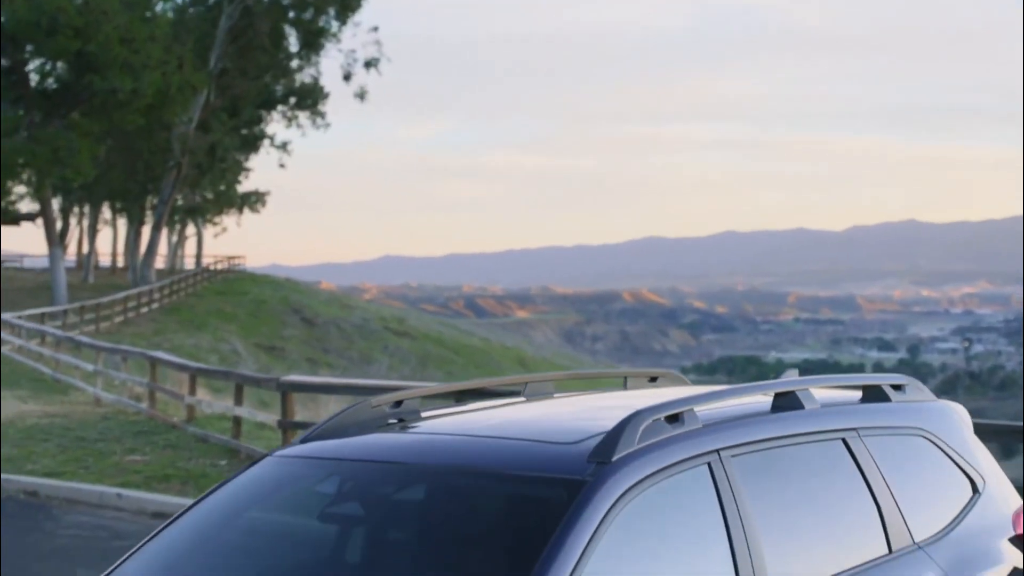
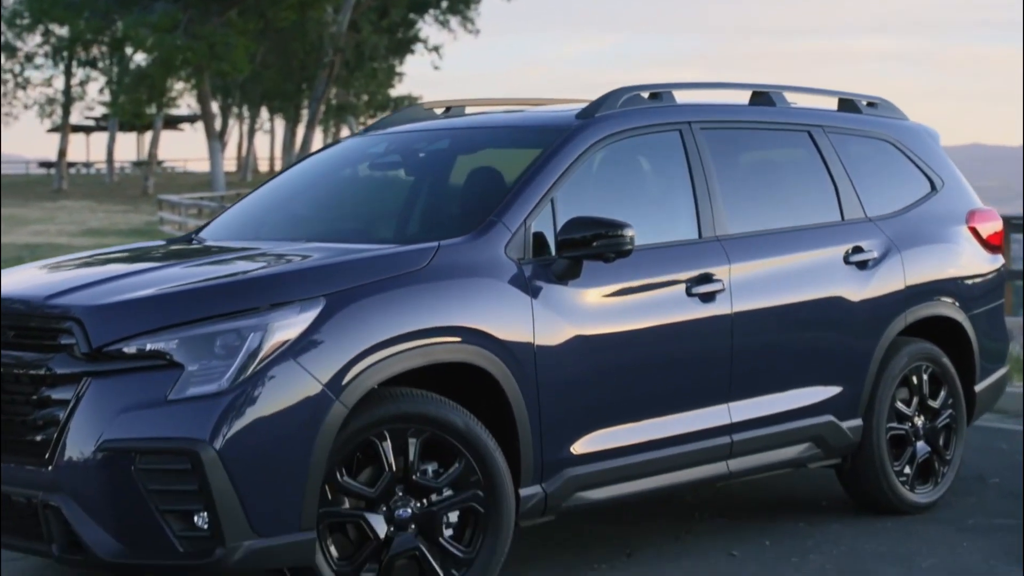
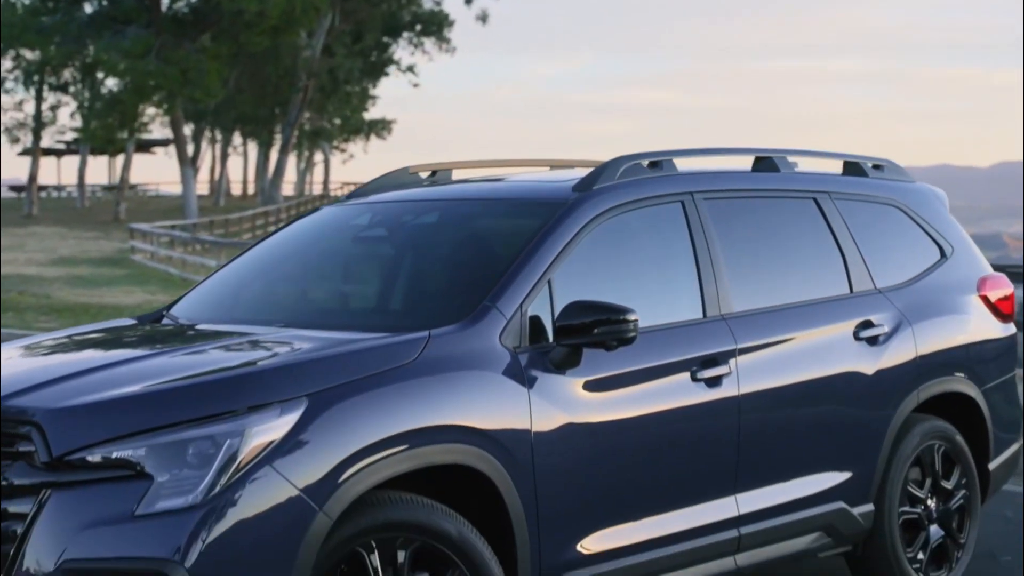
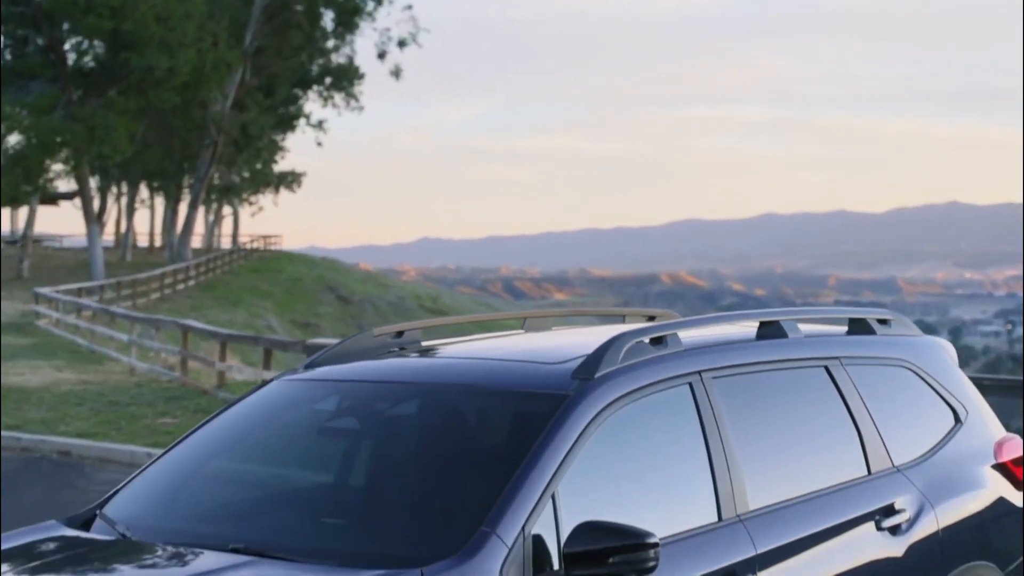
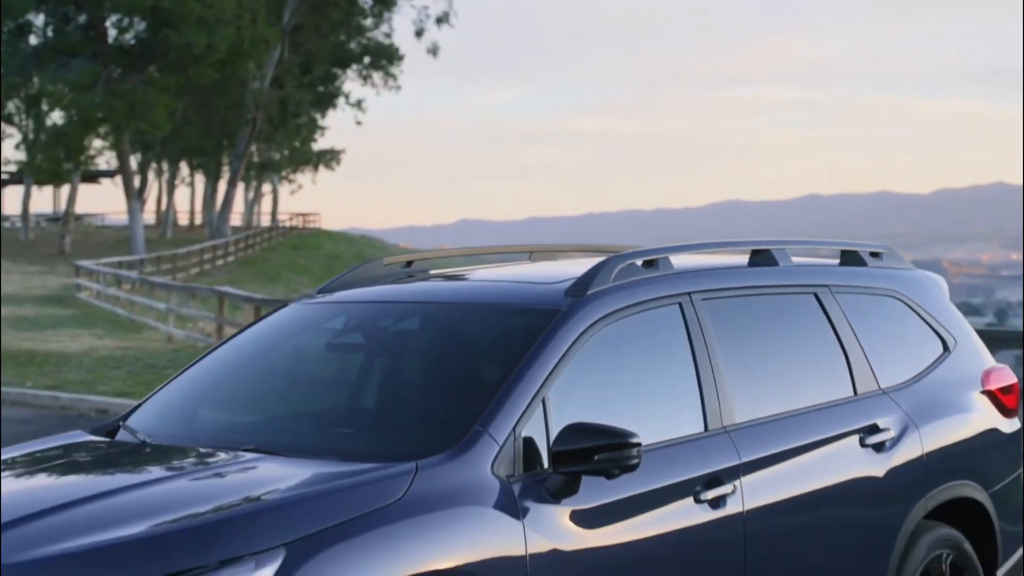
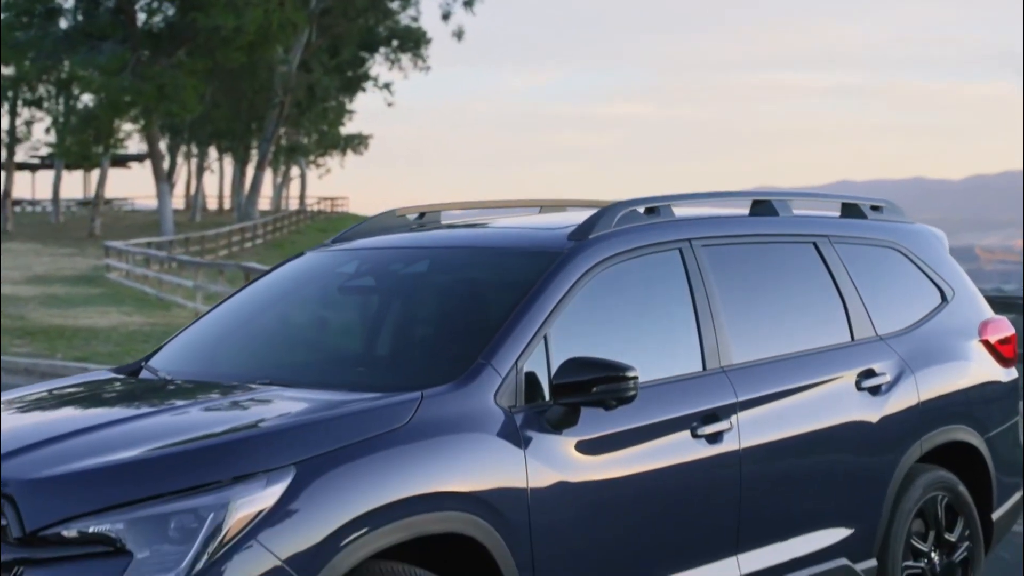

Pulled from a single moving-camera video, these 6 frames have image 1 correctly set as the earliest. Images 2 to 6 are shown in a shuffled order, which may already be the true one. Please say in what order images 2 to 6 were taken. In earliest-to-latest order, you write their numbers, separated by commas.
4, 5, 6, 3, 2
